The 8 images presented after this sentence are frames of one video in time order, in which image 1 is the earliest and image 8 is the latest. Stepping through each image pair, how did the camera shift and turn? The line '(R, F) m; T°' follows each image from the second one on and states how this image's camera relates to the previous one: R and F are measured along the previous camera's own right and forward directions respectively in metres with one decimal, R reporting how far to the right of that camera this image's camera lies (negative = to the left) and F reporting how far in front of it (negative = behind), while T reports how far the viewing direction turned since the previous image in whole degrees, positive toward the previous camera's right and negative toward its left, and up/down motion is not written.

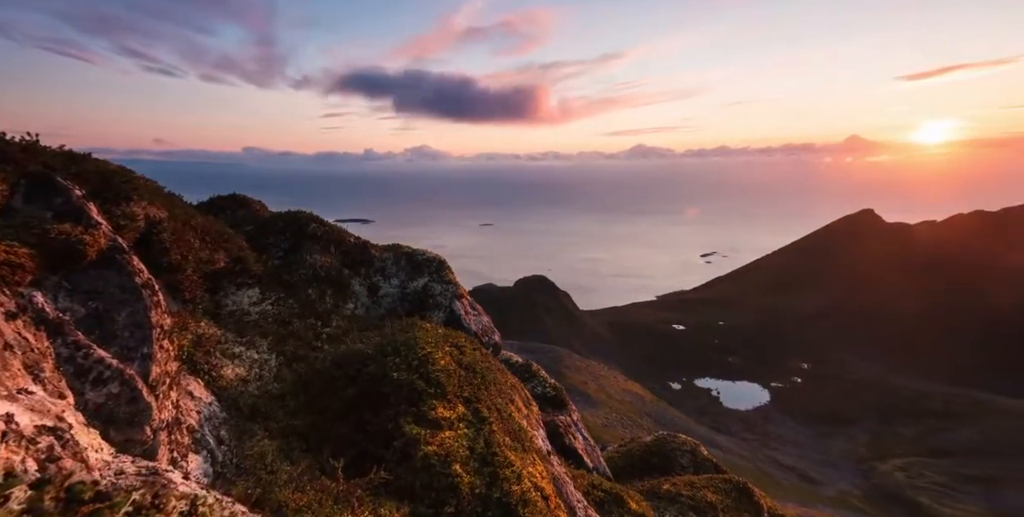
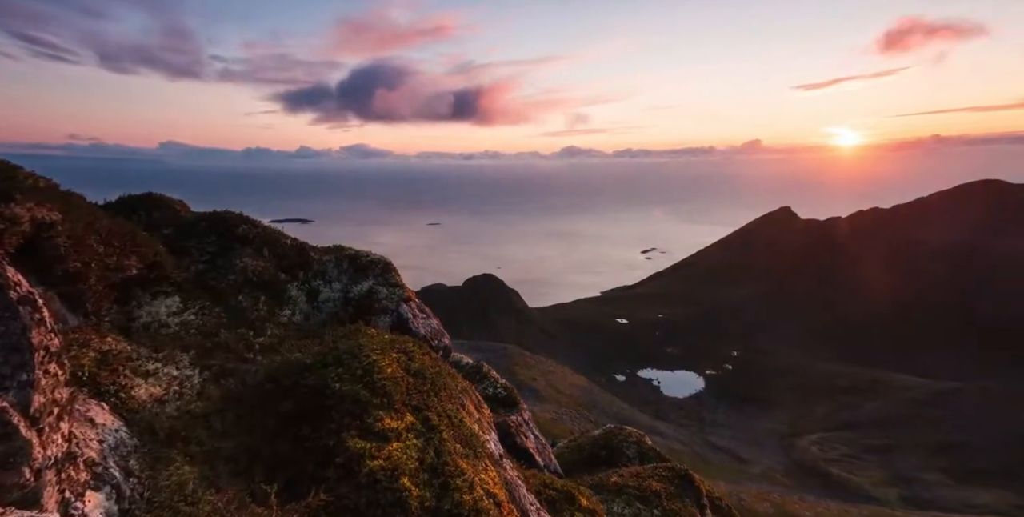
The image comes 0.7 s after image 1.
(0.0, +0.3) m; +5°
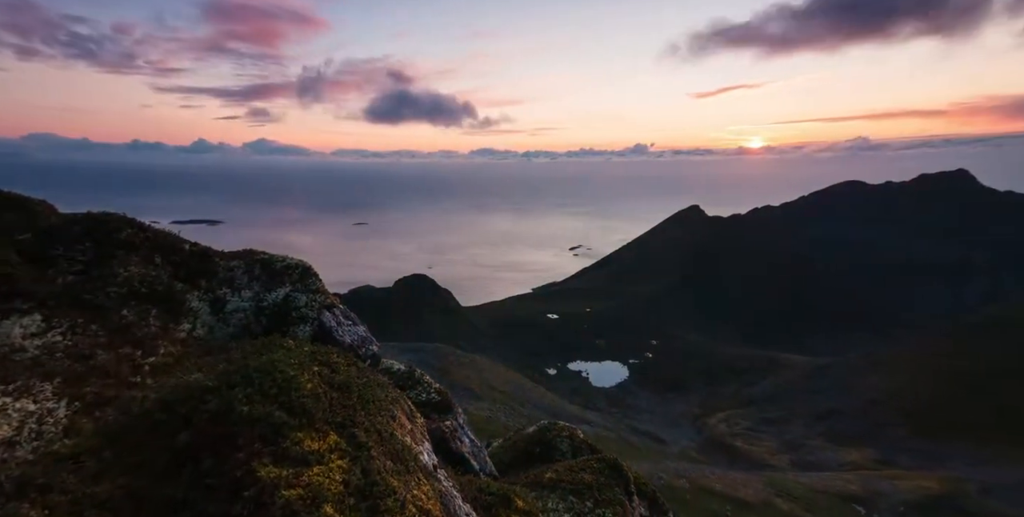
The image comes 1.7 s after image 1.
(0.0, +0.4) m; +7°
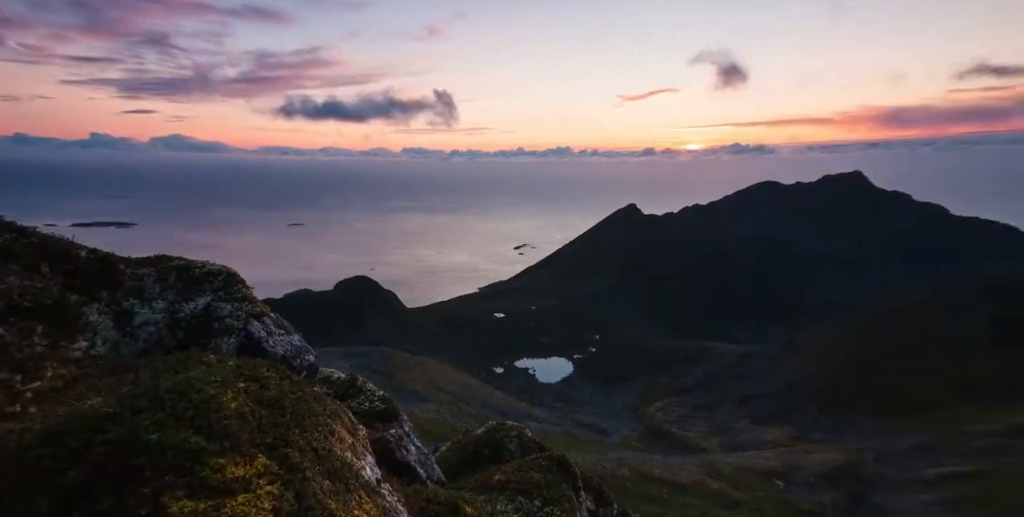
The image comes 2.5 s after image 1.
(0.0, +0.3) m; +5°
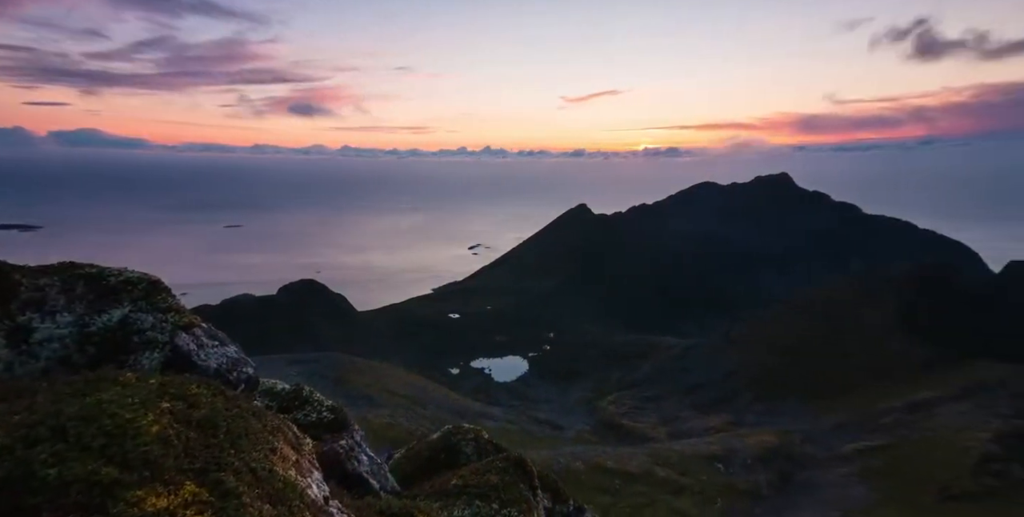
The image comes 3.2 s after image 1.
(0.0, +0.3) m; +4°
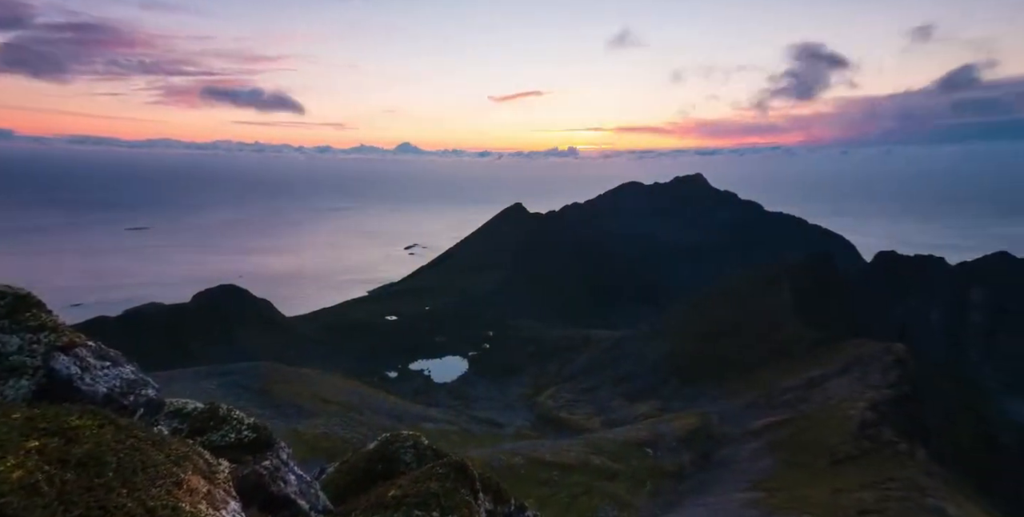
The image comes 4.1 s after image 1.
(0.0, +0.5) m; +6°
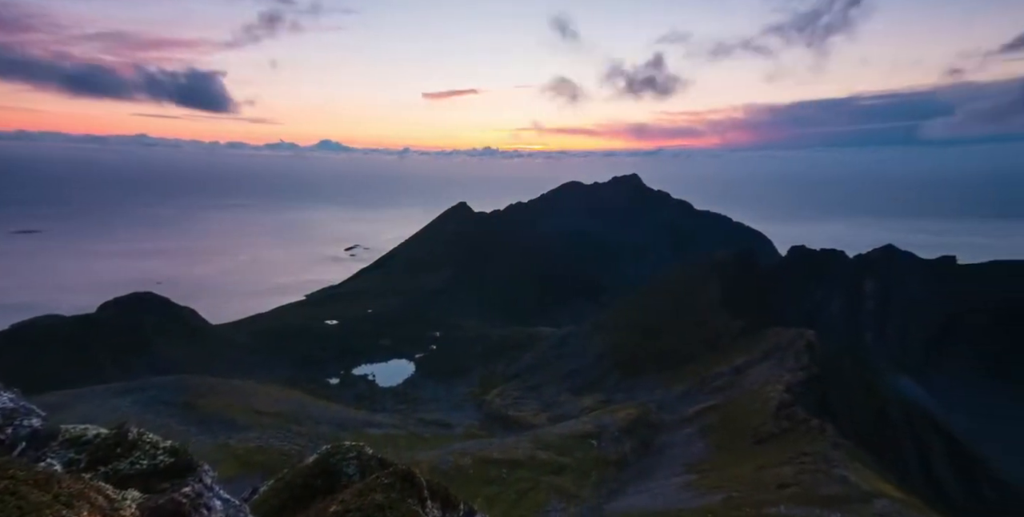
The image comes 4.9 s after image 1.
(0.0, +0.5) m; +5°
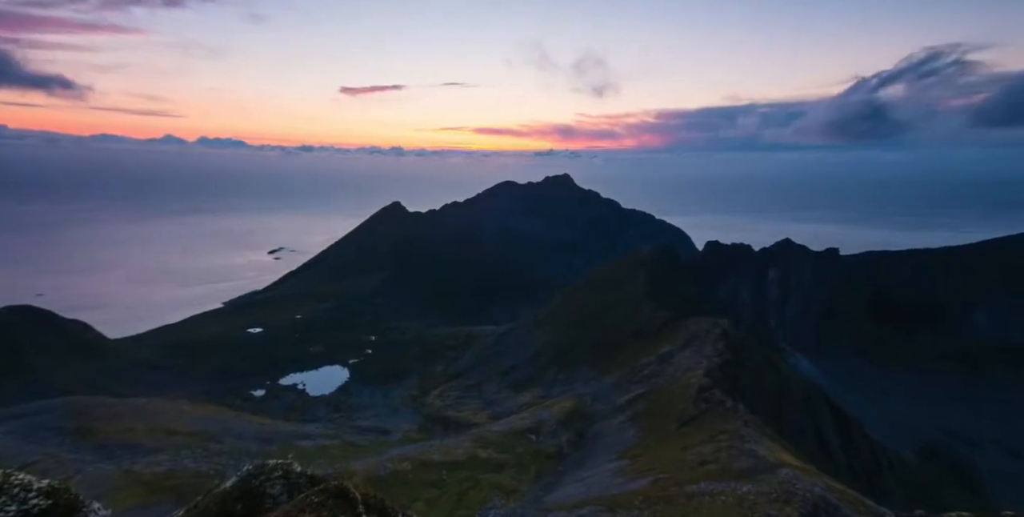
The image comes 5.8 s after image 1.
(0.0, +0.7) m; +6°
